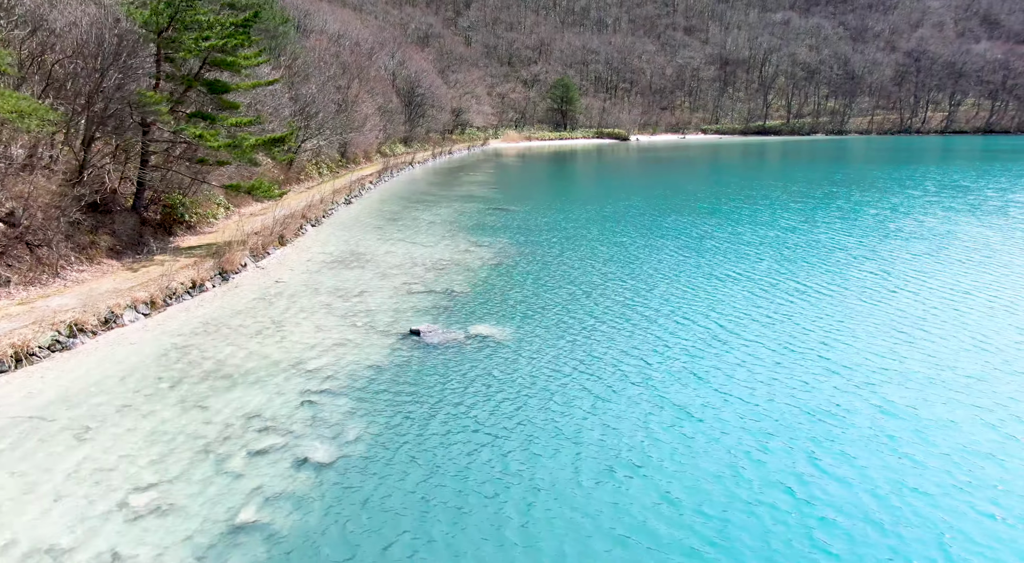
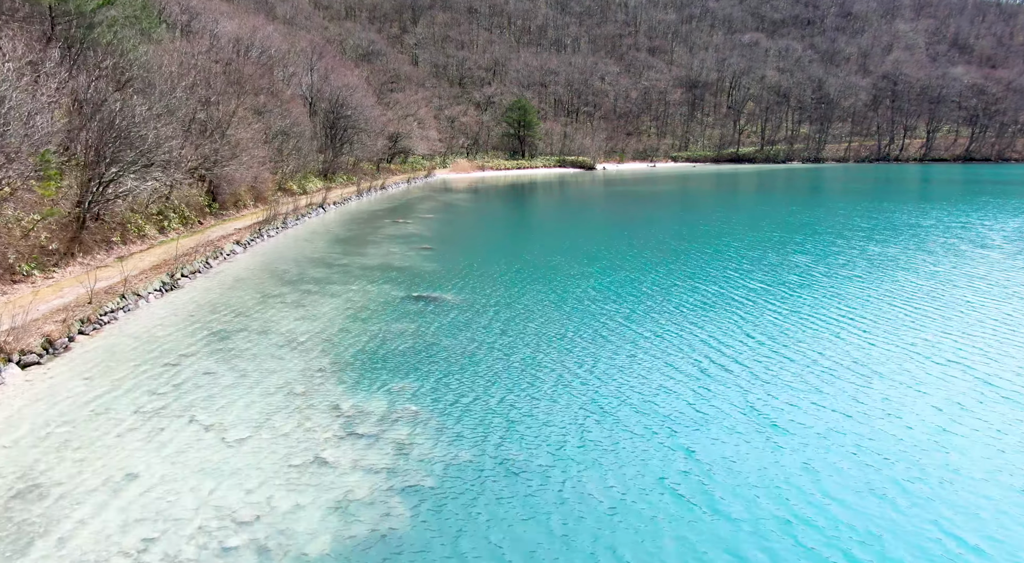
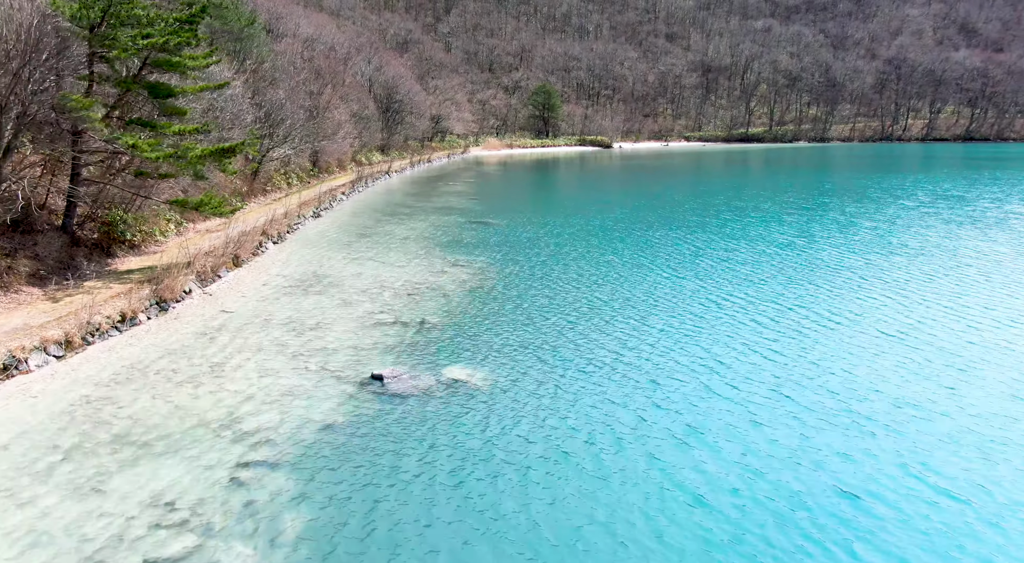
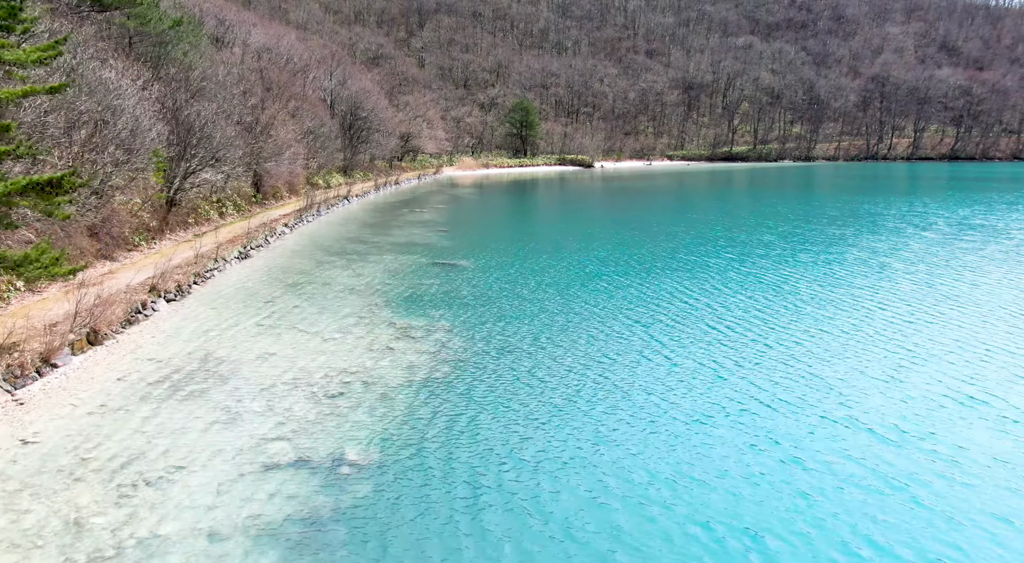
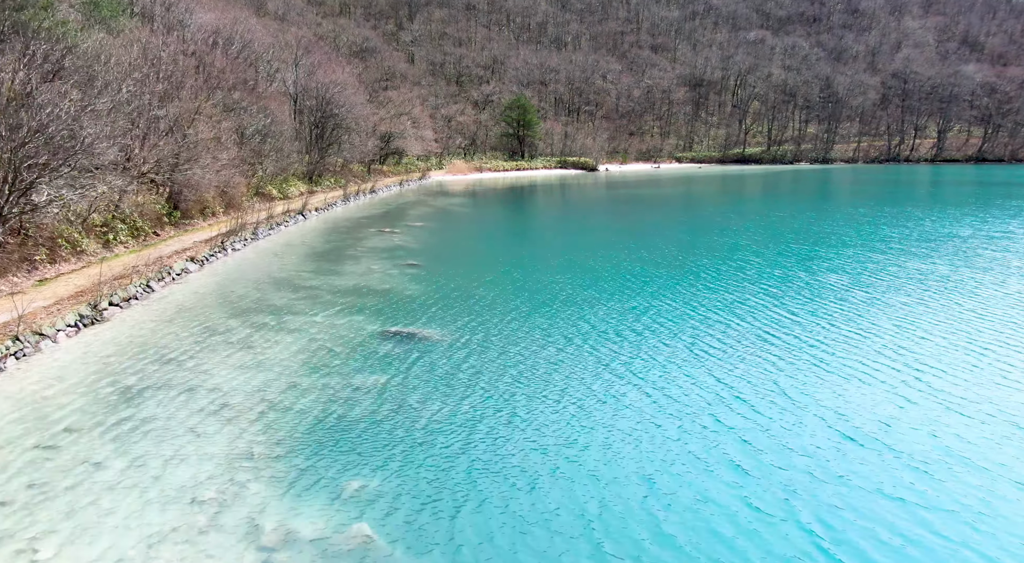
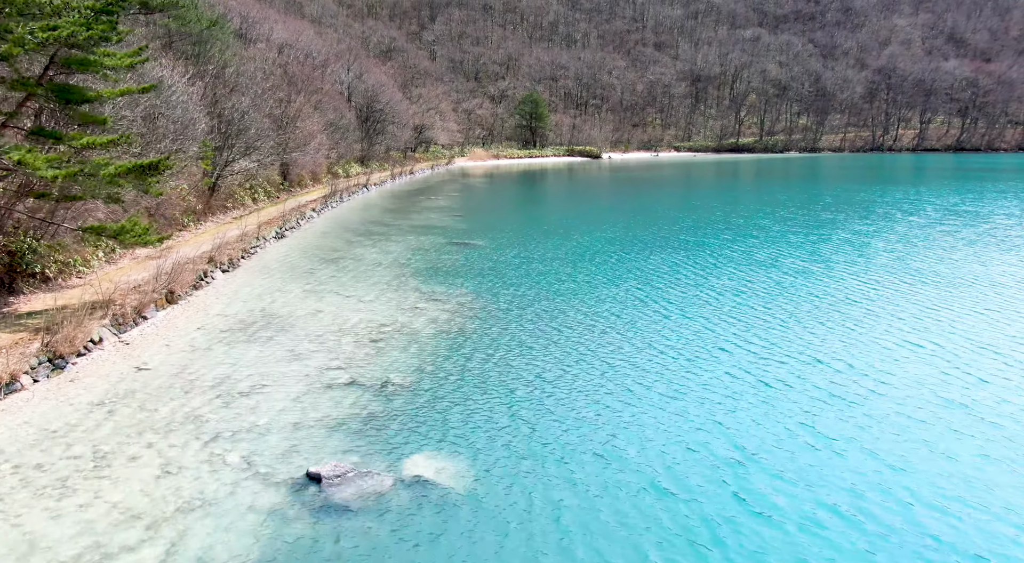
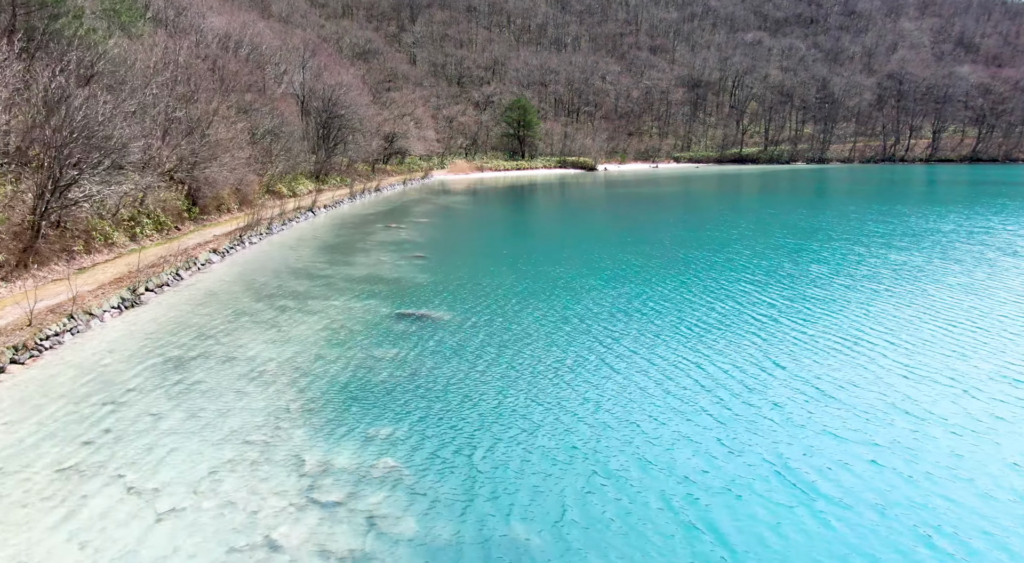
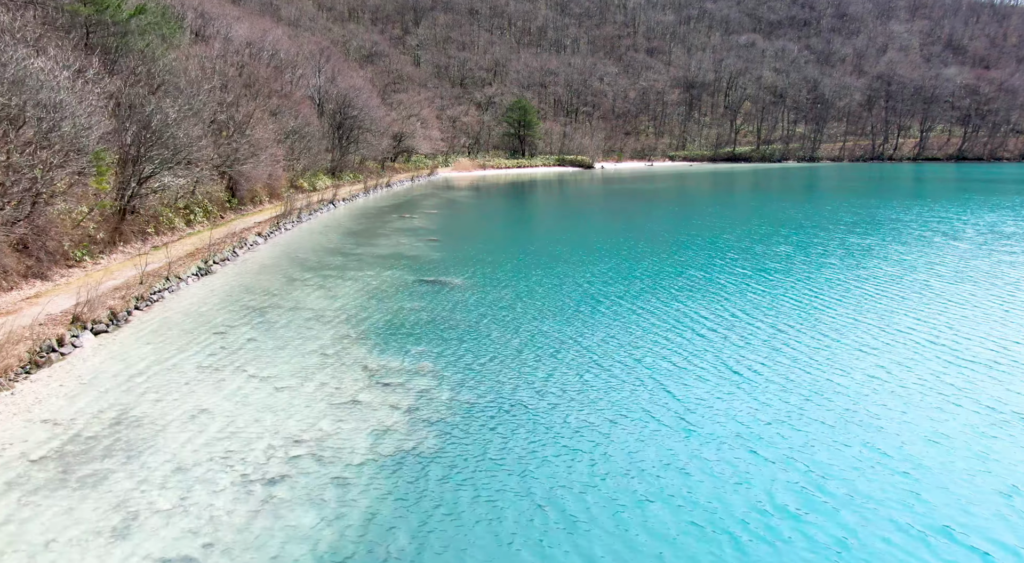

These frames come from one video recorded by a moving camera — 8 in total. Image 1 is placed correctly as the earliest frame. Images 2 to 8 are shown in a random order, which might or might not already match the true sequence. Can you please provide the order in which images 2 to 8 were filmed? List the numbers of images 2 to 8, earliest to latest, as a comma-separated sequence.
3, 6, 4, 8, 2, 7, 5
